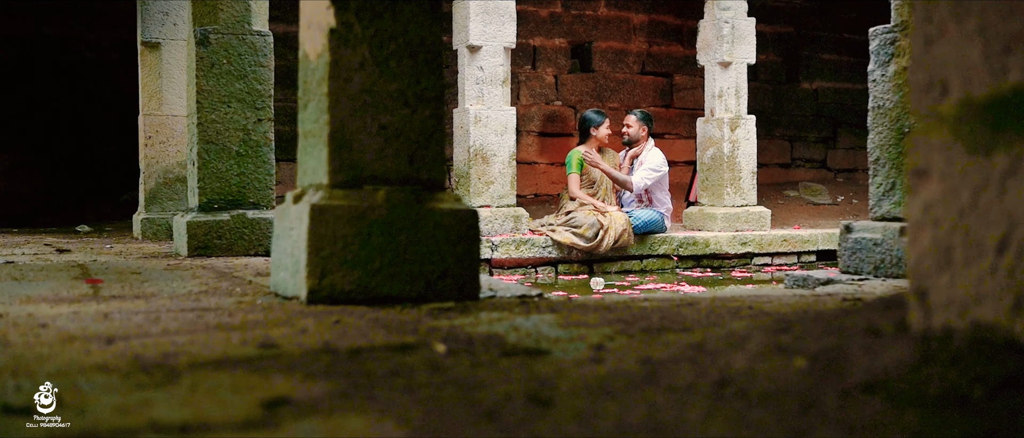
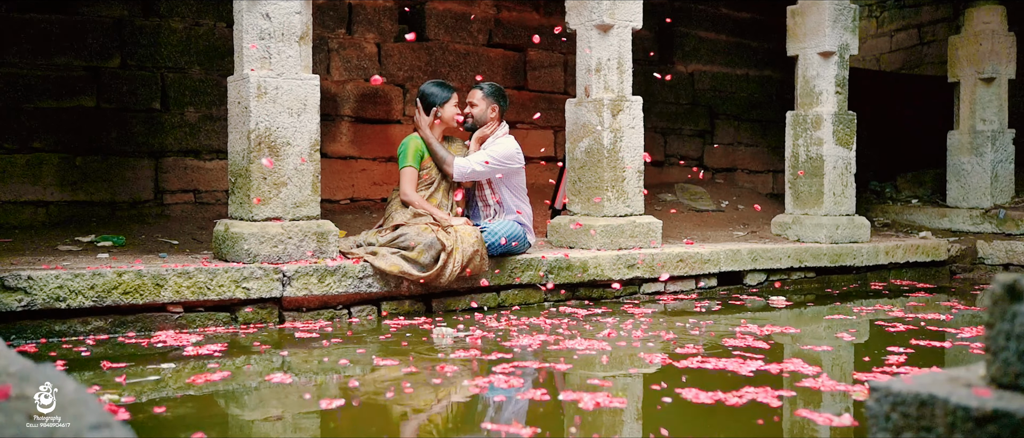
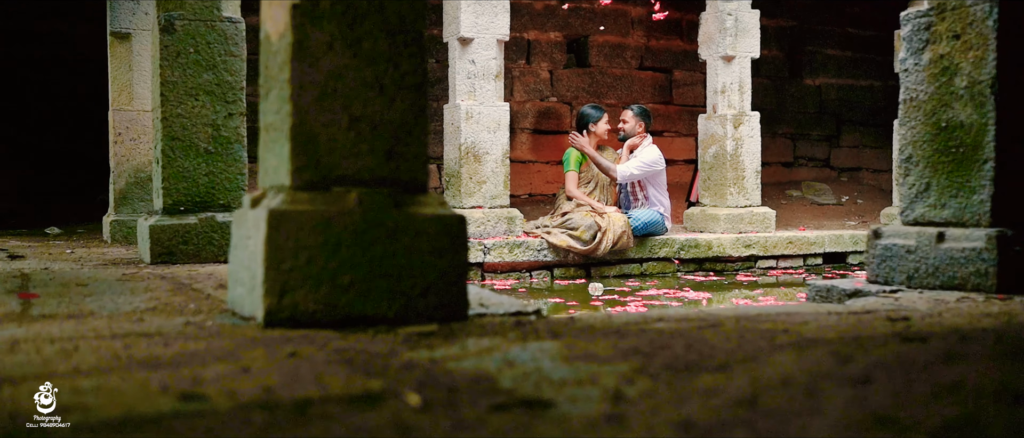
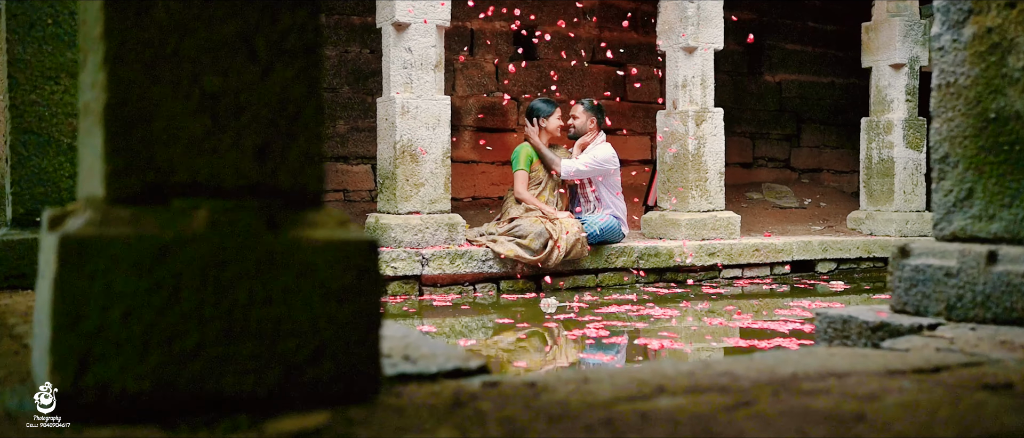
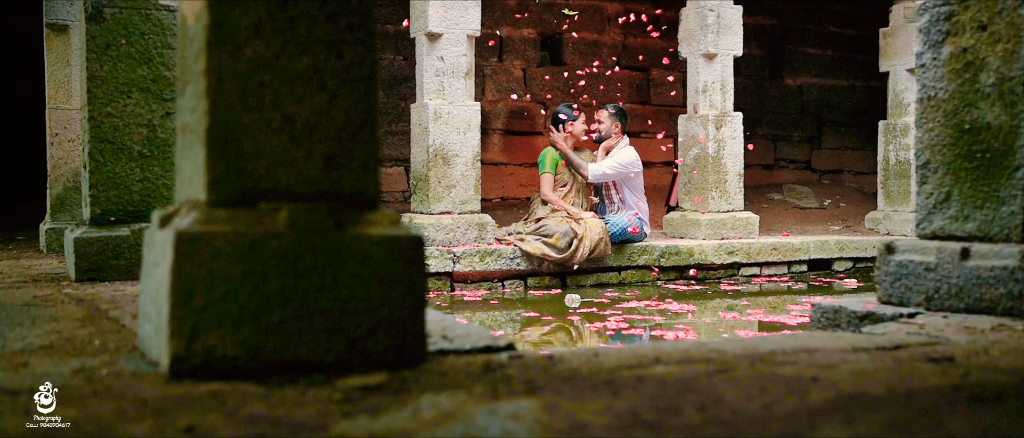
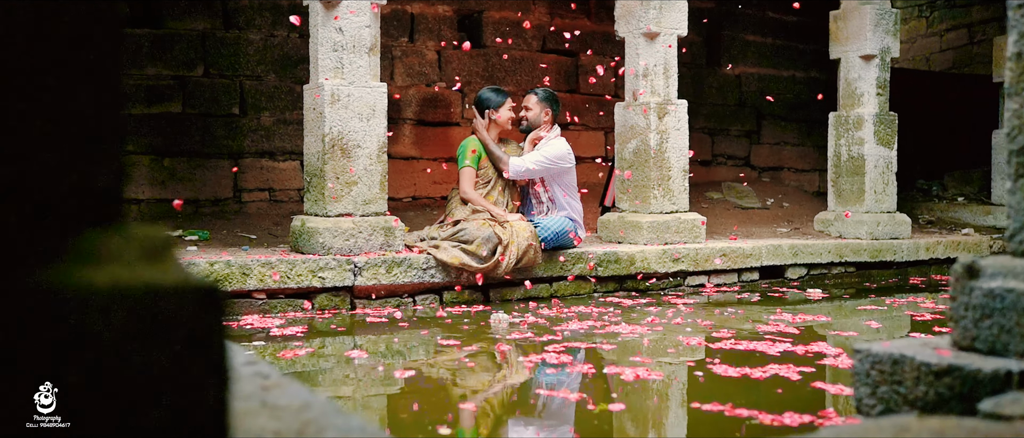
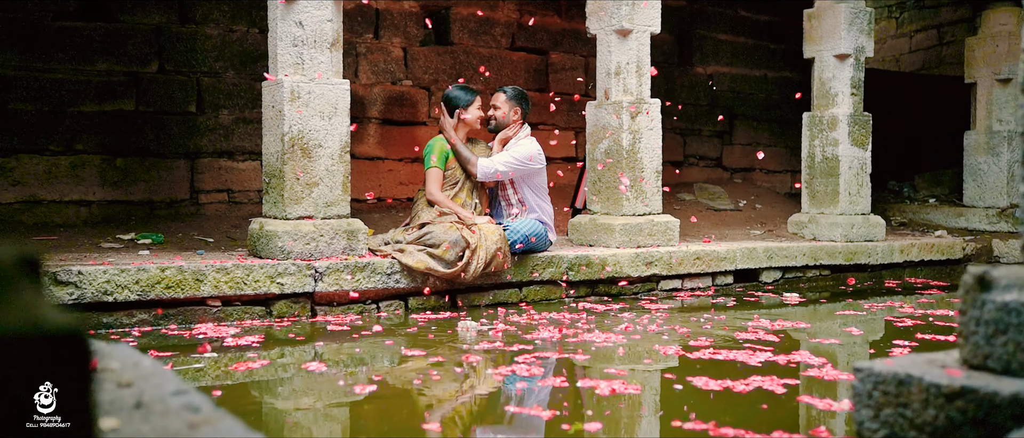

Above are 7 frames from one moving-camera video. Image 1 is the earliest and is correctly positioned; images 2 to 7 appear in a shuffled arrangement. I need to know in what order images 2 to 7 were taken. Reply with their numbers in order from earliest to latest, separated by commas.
3, 5, 4, 6, 7, 2
